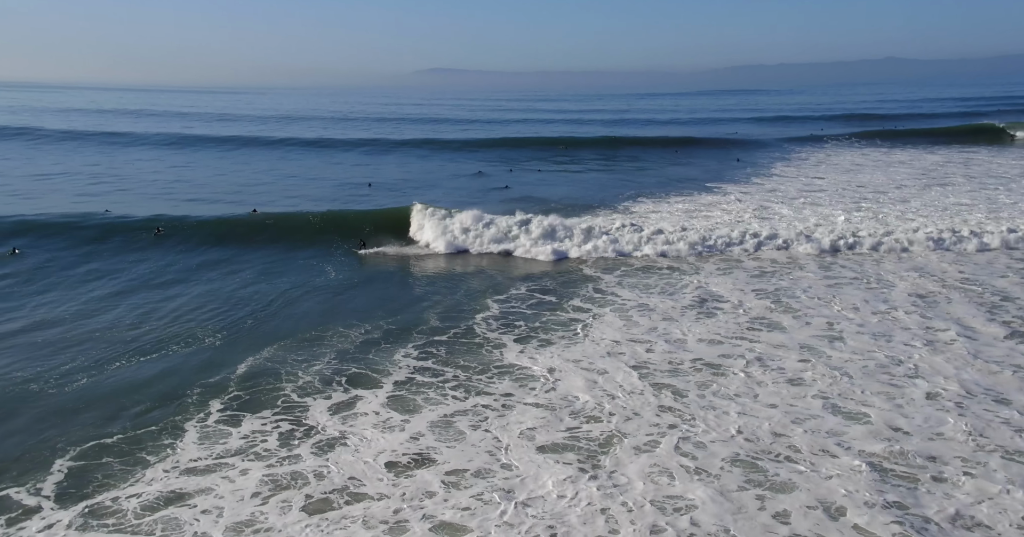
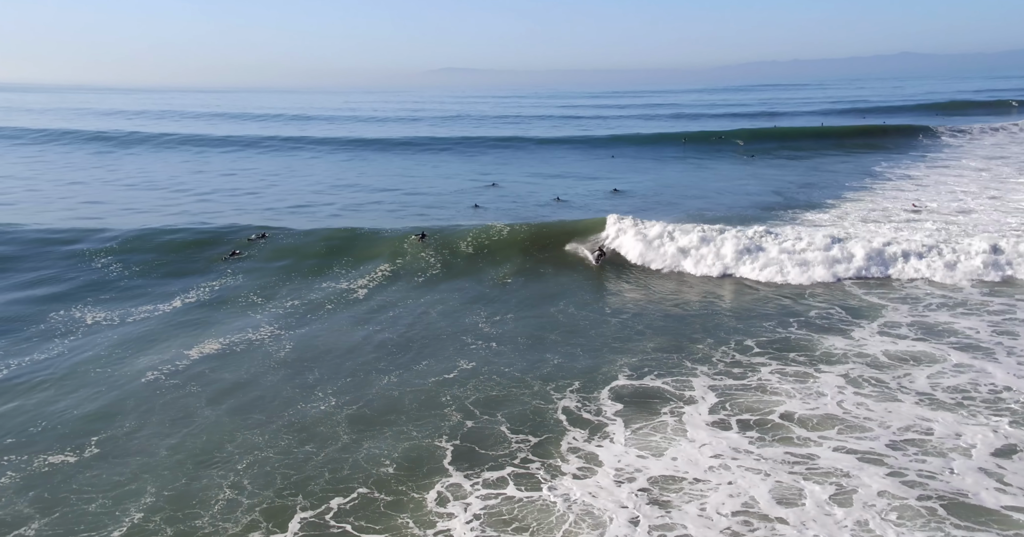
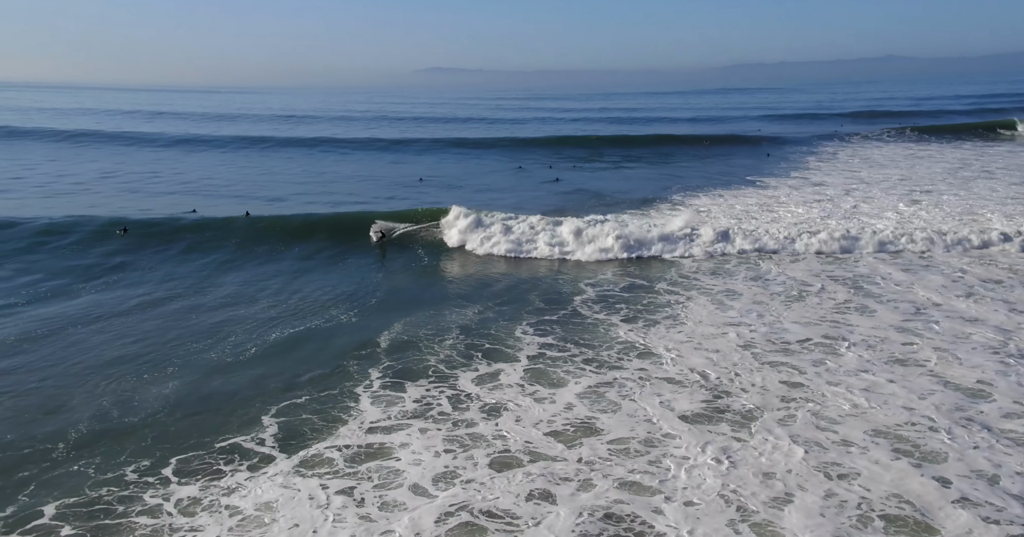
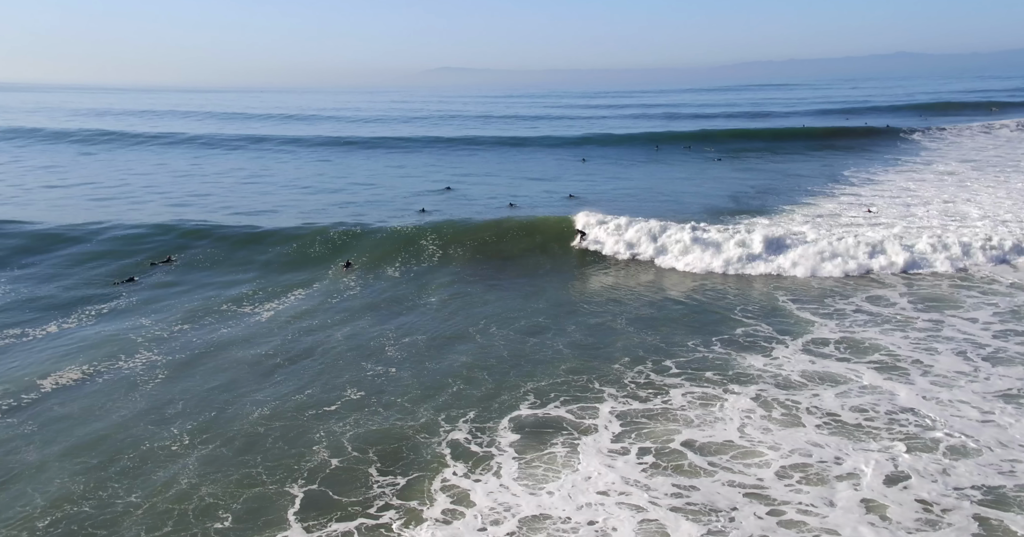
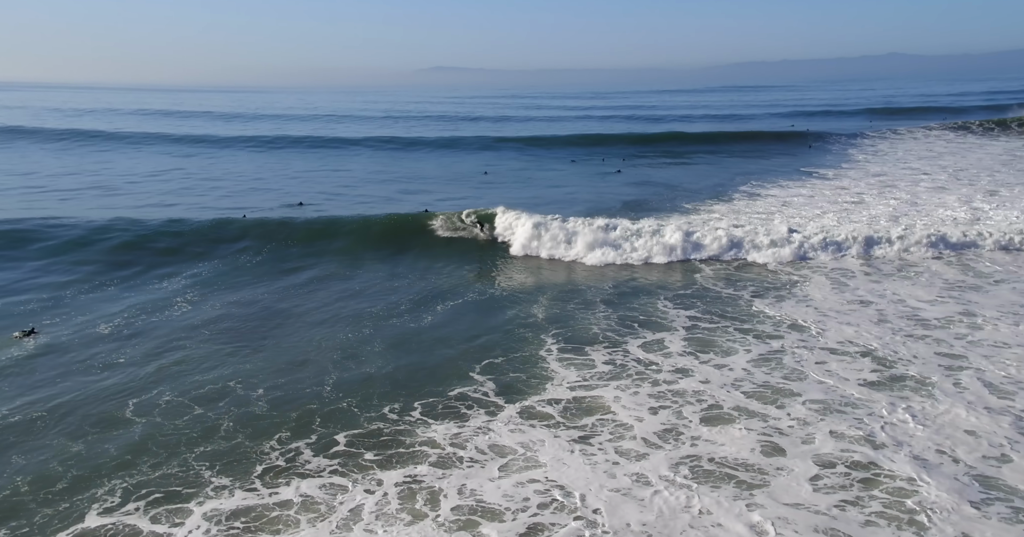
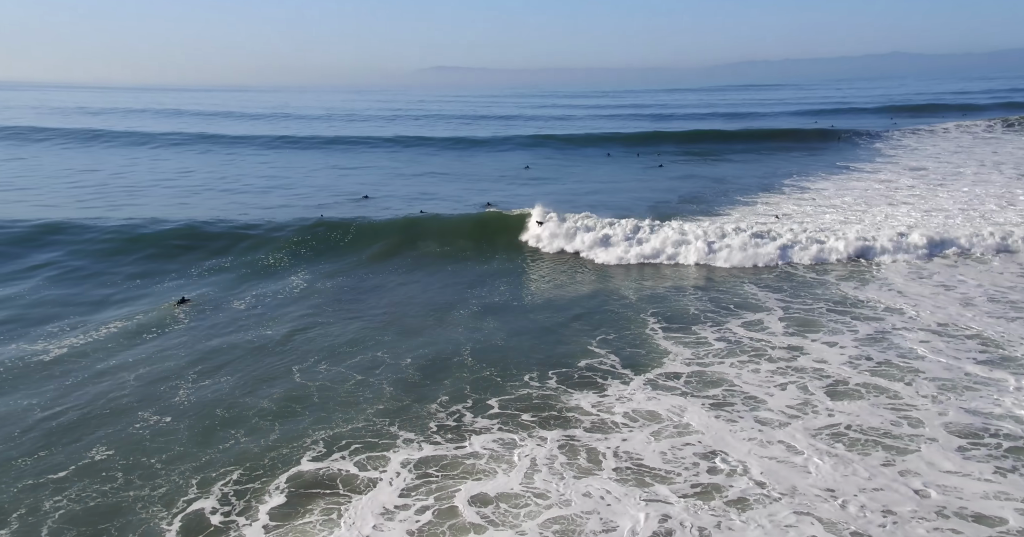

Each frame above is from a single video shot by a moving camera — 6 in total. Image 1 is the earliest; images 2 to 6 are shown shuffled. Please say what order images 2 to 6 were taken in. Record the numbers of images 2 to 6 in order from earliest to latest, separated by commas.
3, 5, 6, 4, 2
